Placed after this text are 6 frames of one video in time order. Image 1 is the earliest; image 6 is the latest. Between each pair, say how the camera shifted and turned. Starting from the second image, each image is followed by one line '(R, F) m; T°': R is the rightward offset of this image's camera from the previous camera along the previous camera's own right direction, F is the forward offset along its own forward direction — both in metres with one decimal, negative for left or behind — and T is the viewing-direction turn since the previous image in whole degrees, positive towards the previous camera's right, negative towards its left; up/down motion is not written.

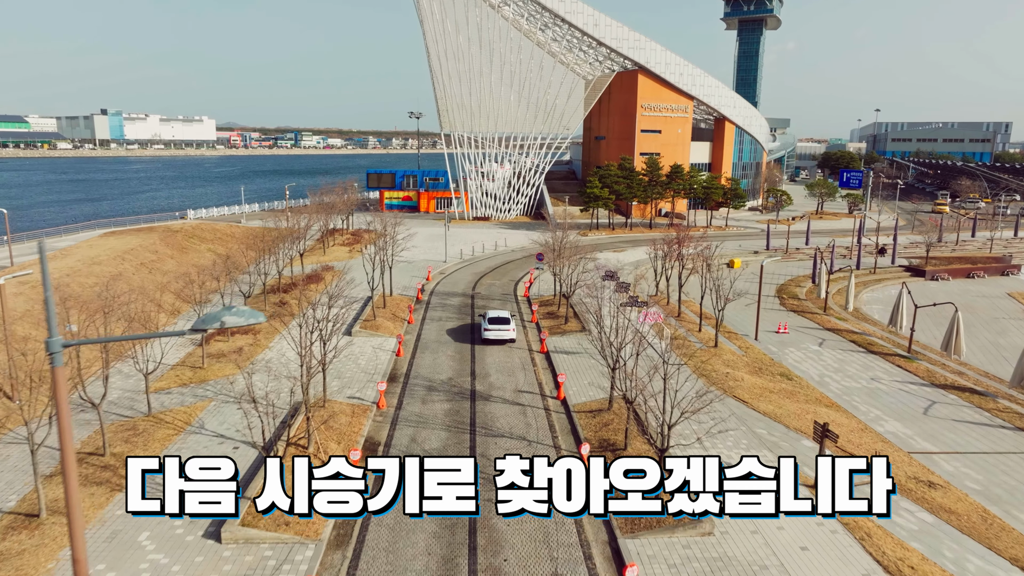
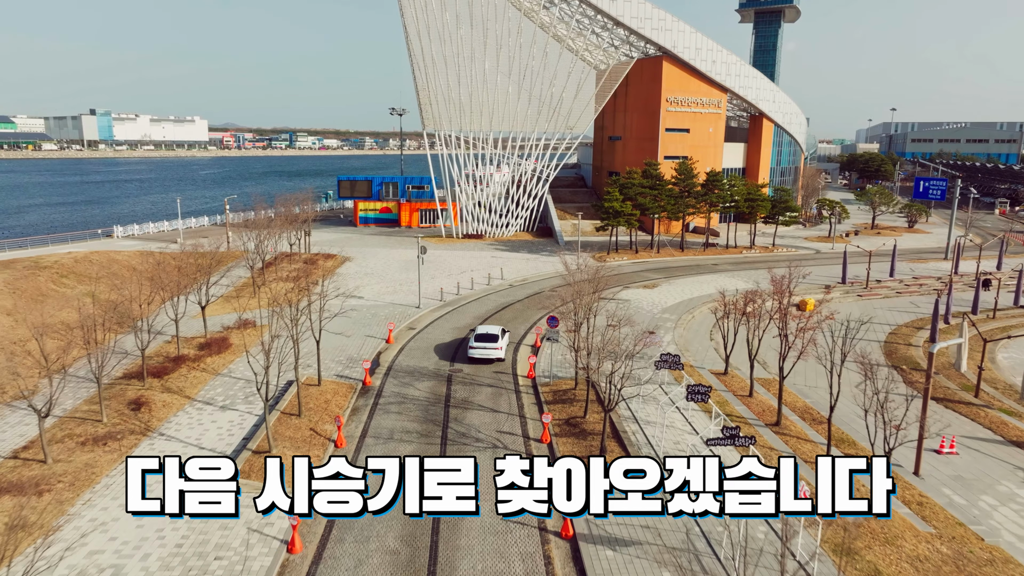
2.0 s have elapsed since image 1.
(+0.1, +12.1) m; 0°
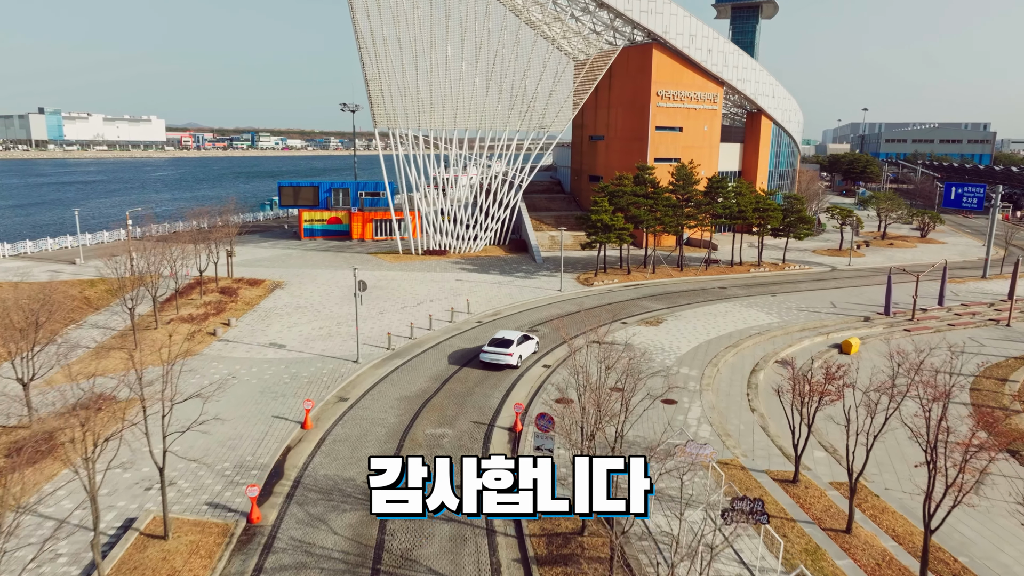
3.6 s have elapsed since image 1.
(0.0, +8.1) m; +2°
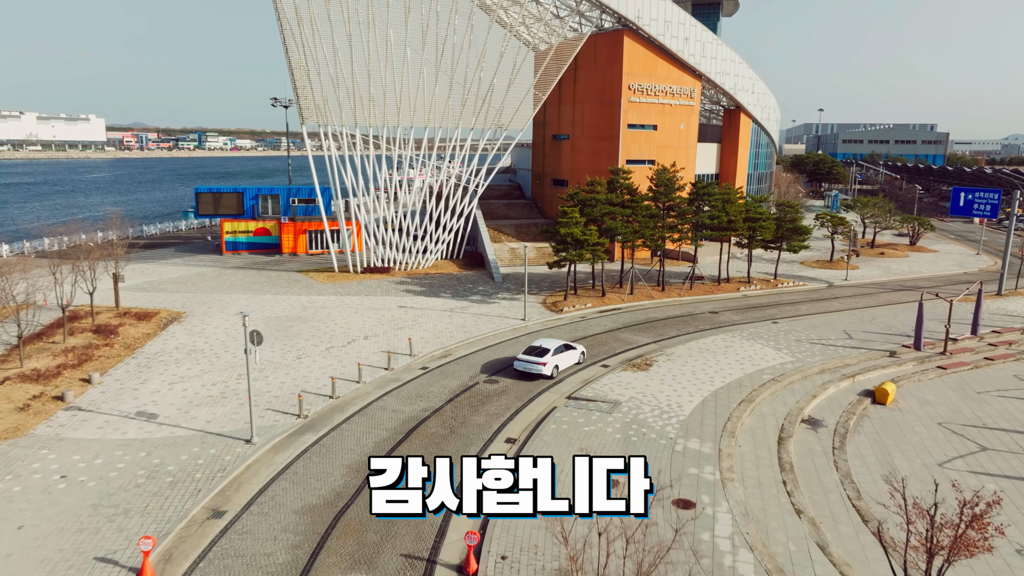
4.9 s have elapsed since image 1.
(+0.2, +6.5) m; +3°
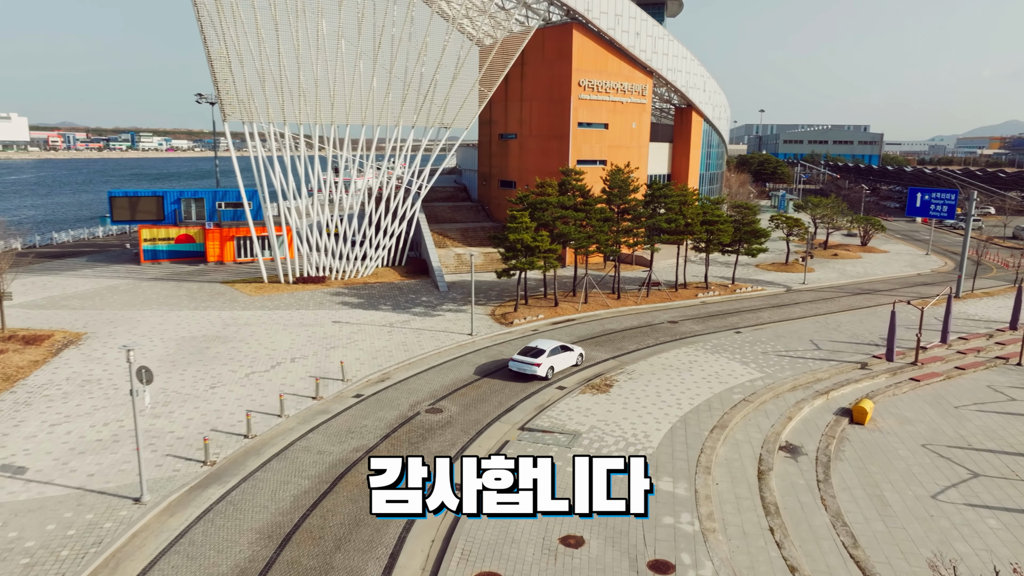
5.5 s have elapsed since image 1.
(+0.1, +2.6) m; +4°
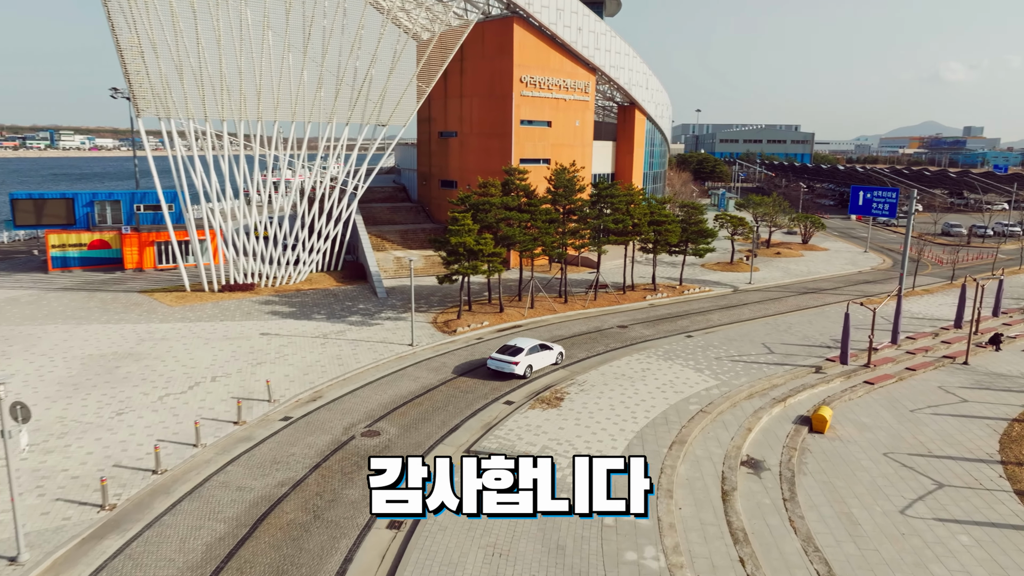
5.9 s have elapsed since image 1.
(0.0, +1.6) m; +5°
